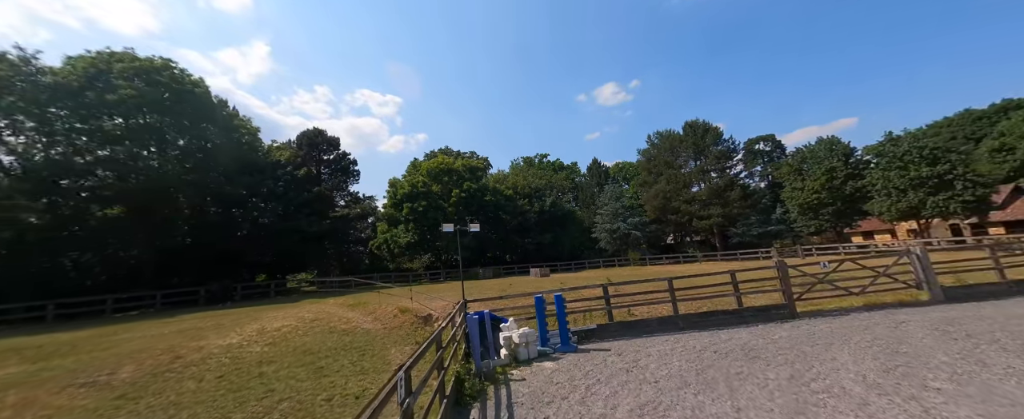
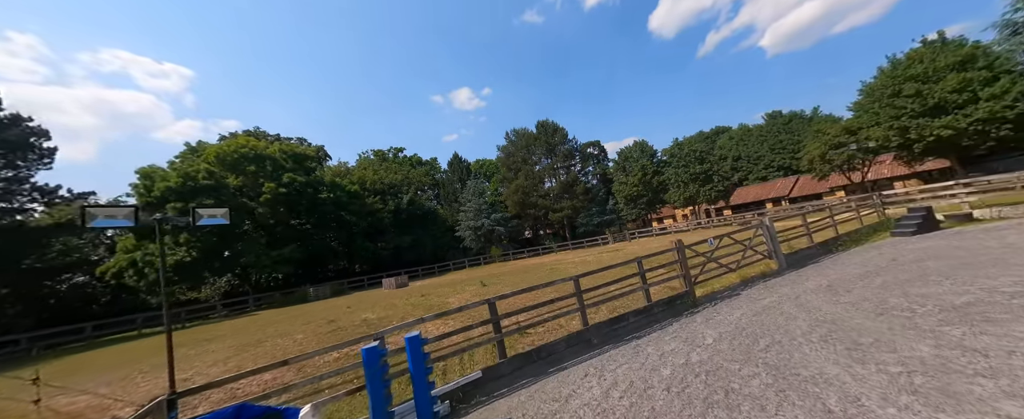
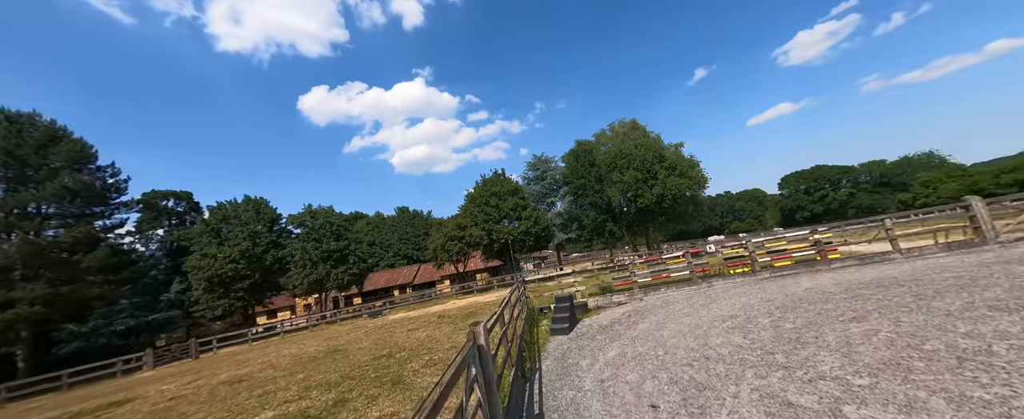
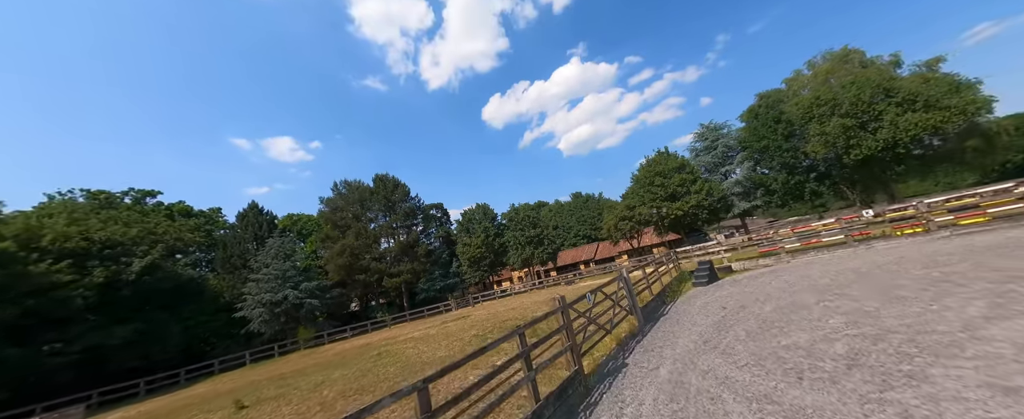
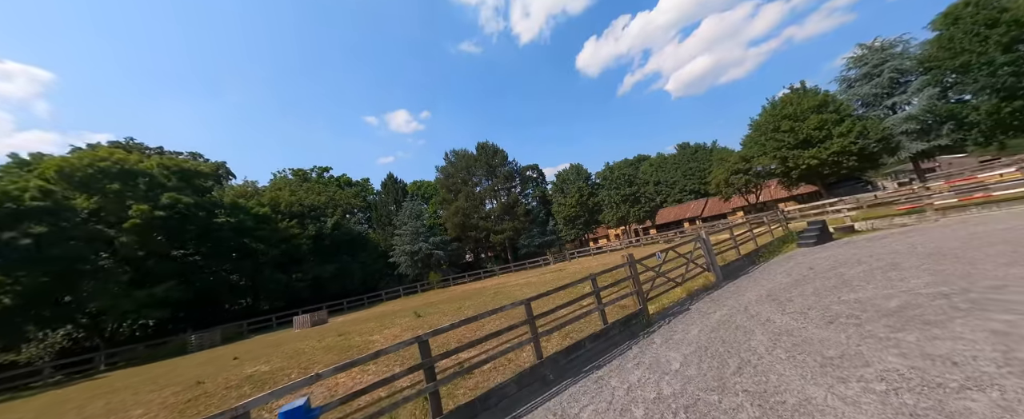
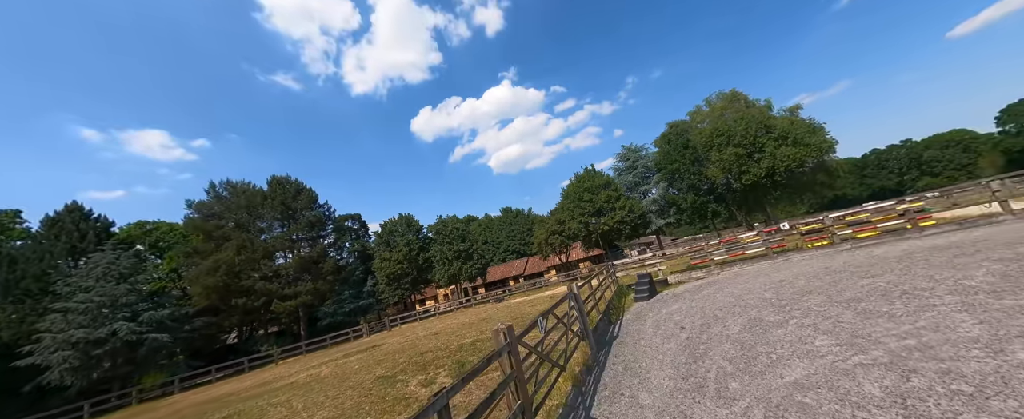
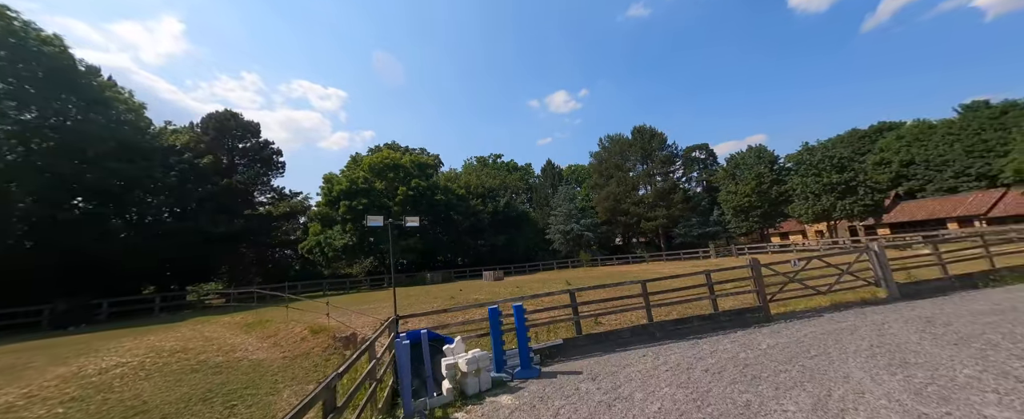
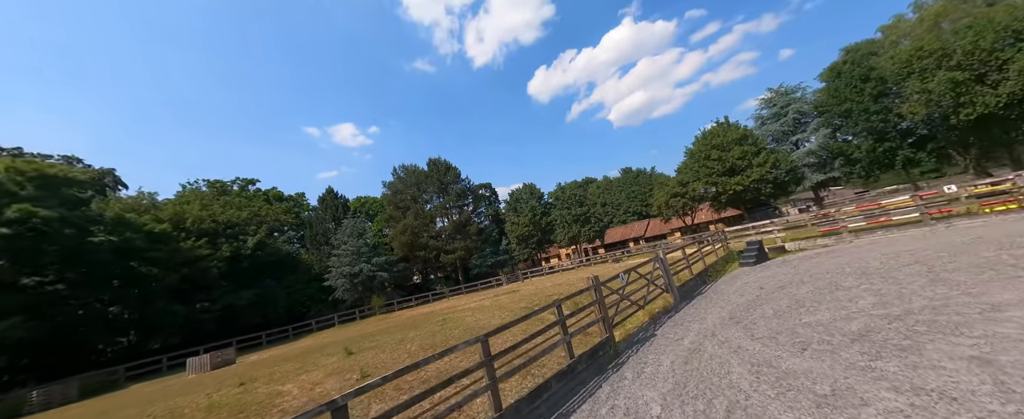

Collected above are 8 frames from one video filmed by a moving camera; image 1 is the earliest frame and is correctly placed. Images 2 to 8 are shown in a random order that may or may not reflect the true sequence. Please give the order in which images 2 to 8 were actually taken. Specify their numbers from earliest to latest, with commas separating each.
7, 2, 5, 8, 4, 6, 3
